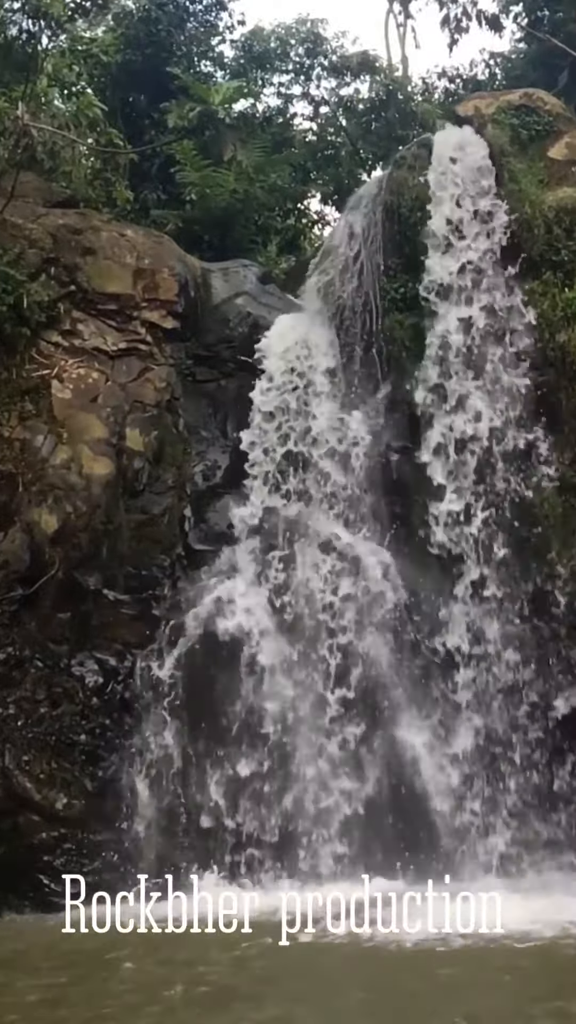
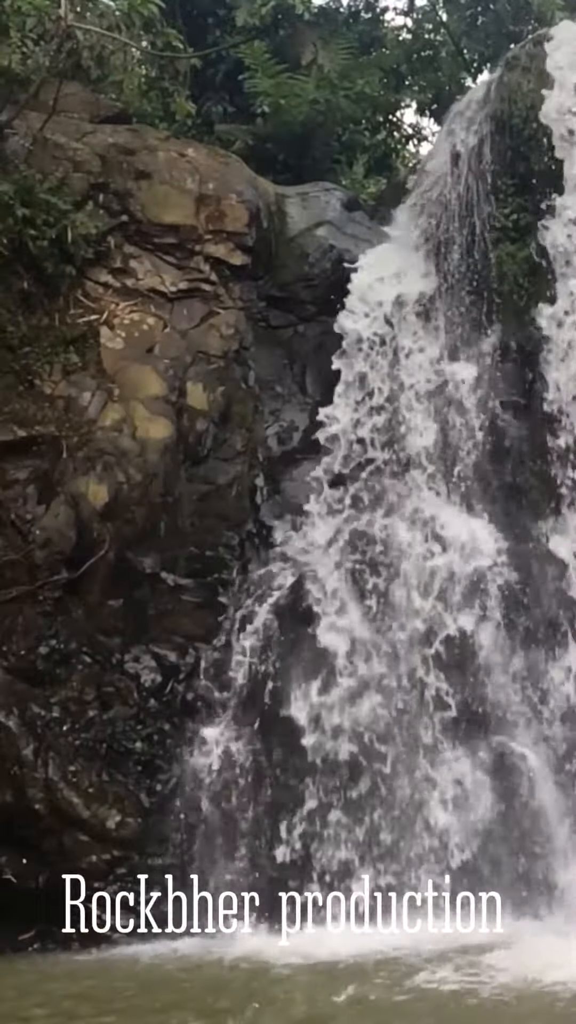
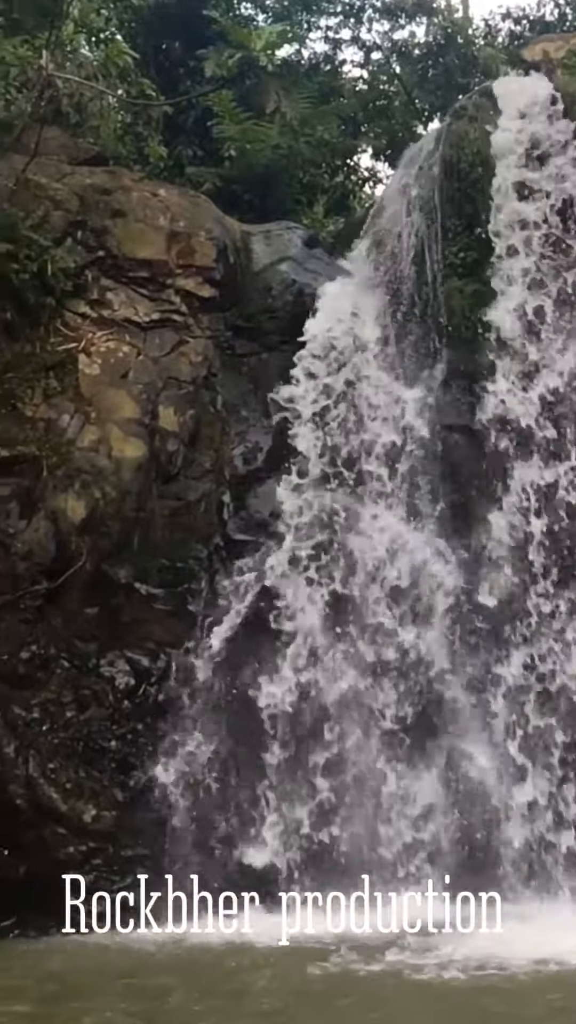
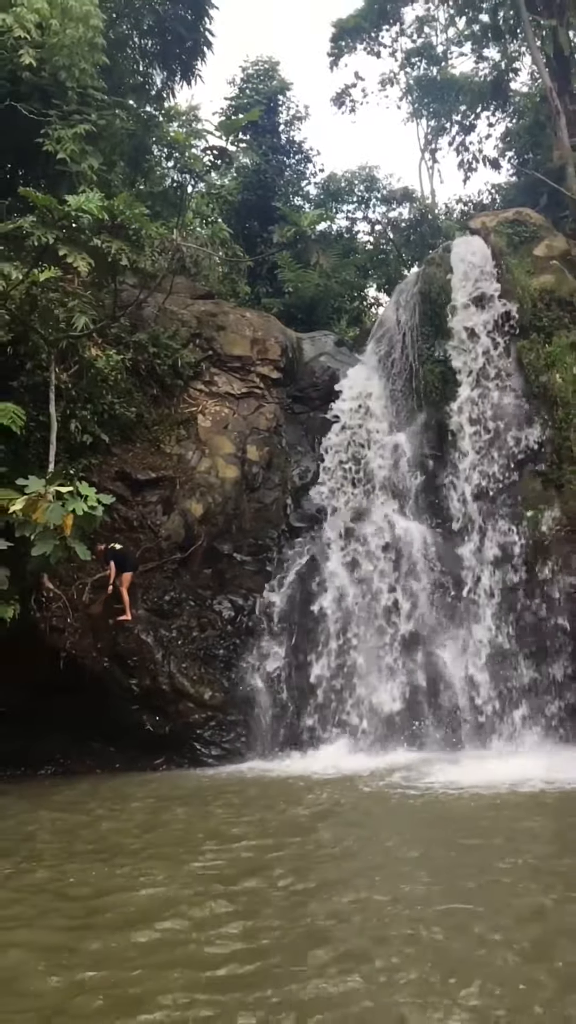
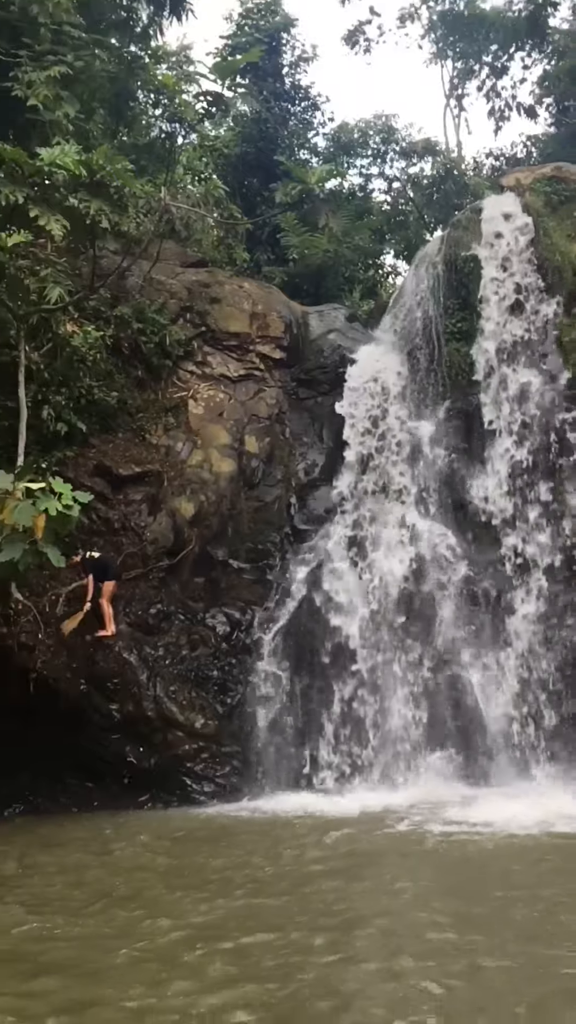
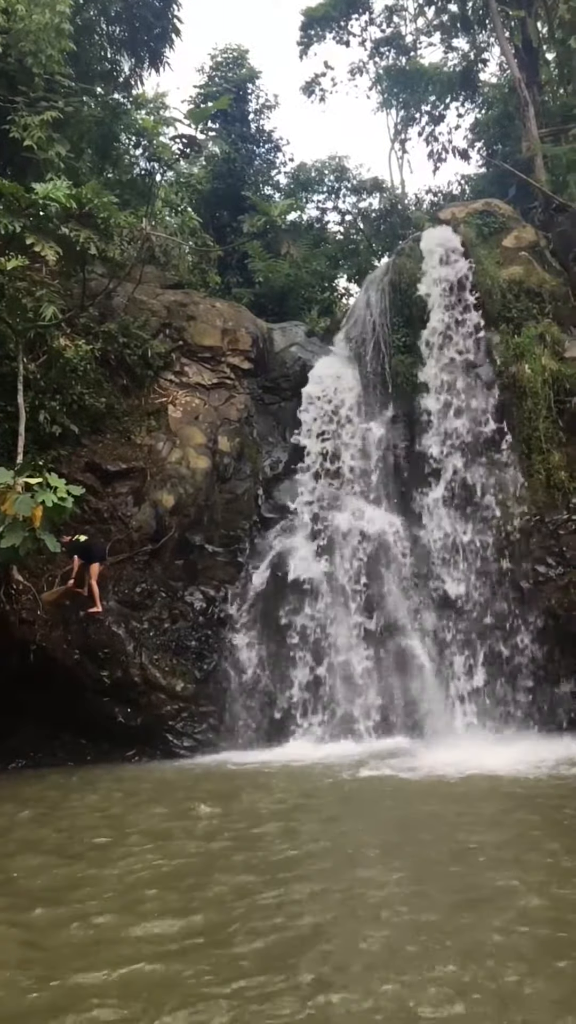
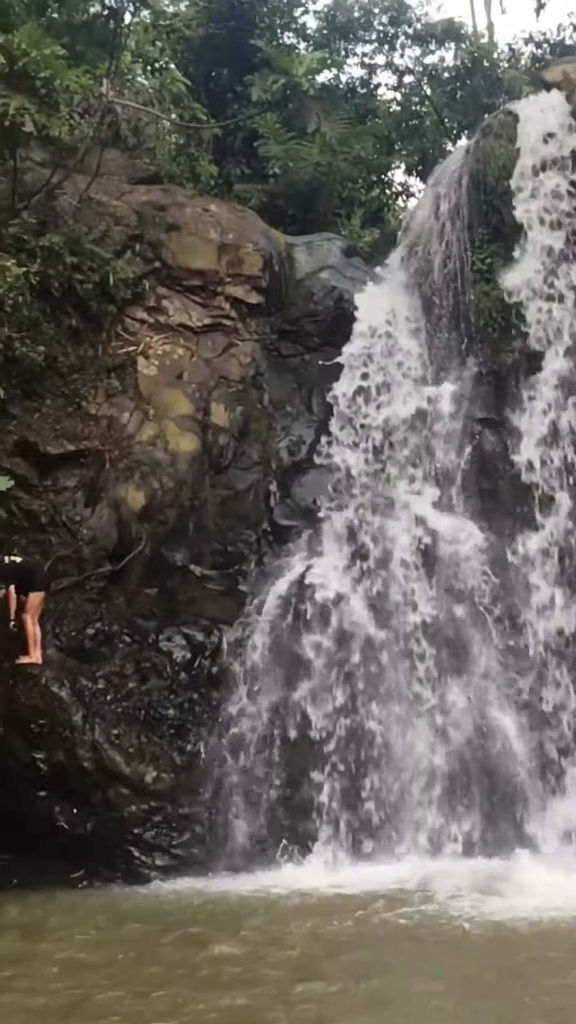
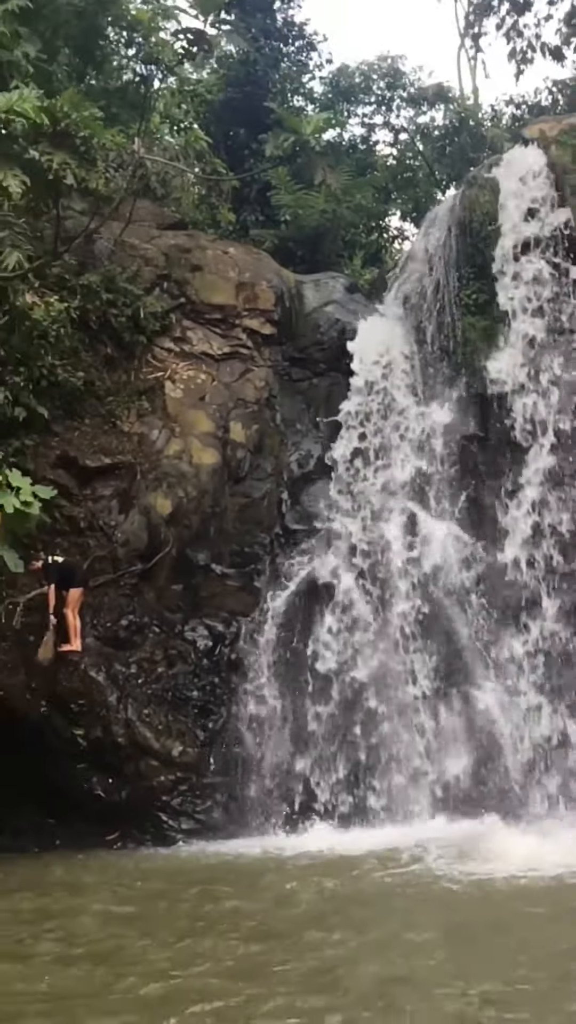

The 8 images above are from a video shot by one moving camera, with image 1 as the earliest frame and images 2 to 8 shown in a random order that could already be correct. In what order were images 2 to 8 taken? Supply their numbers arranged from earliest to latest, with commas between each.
3, 2, 7, 8, 5, 4, 6
